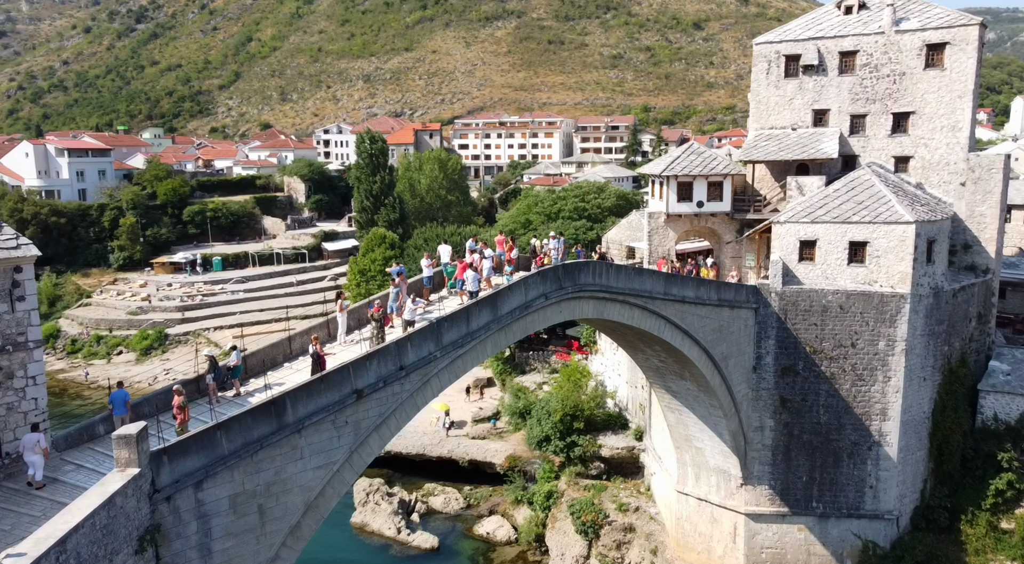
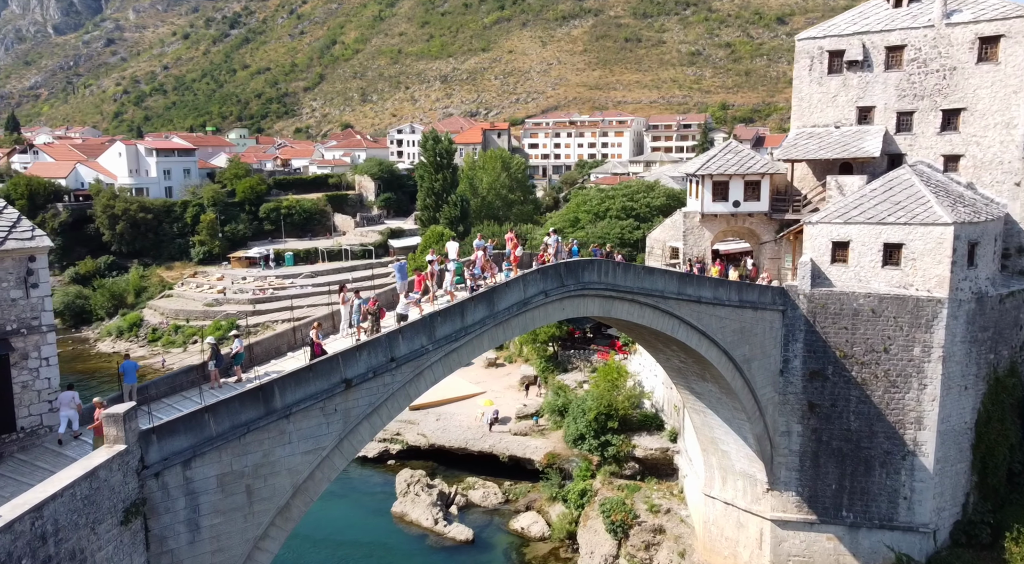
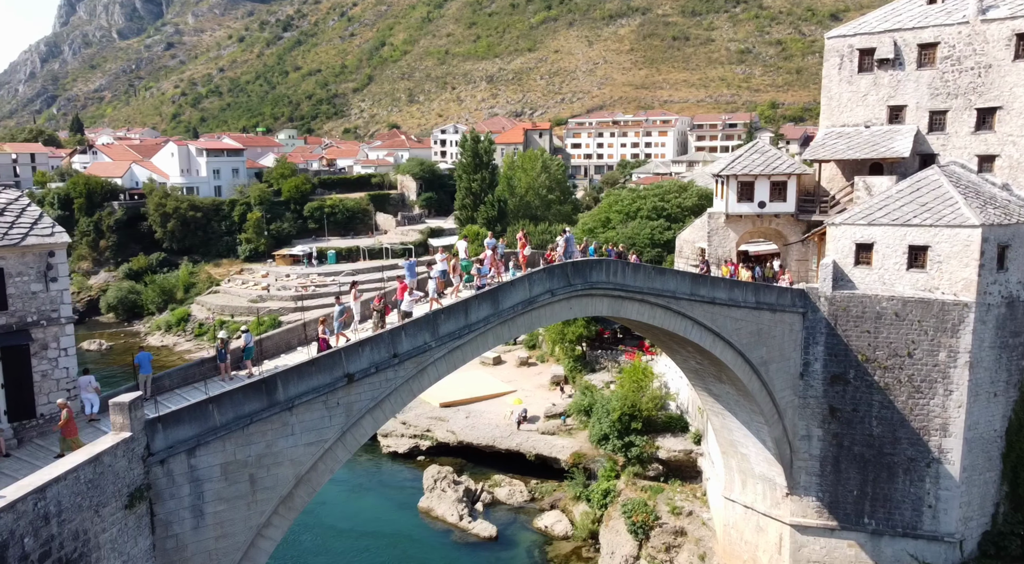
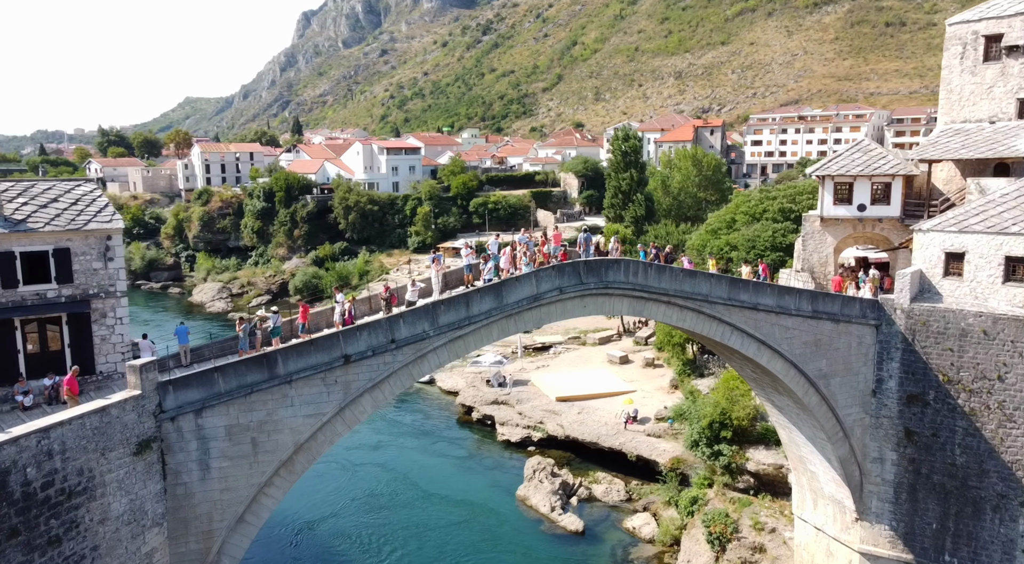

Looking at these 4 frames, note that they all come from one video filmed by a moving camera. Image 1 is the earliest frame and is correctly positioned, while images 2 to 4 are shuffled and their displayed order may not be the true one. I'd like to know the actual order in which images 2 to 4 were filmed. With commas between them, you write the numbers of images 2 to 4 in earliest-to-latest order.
2, 3, 4
